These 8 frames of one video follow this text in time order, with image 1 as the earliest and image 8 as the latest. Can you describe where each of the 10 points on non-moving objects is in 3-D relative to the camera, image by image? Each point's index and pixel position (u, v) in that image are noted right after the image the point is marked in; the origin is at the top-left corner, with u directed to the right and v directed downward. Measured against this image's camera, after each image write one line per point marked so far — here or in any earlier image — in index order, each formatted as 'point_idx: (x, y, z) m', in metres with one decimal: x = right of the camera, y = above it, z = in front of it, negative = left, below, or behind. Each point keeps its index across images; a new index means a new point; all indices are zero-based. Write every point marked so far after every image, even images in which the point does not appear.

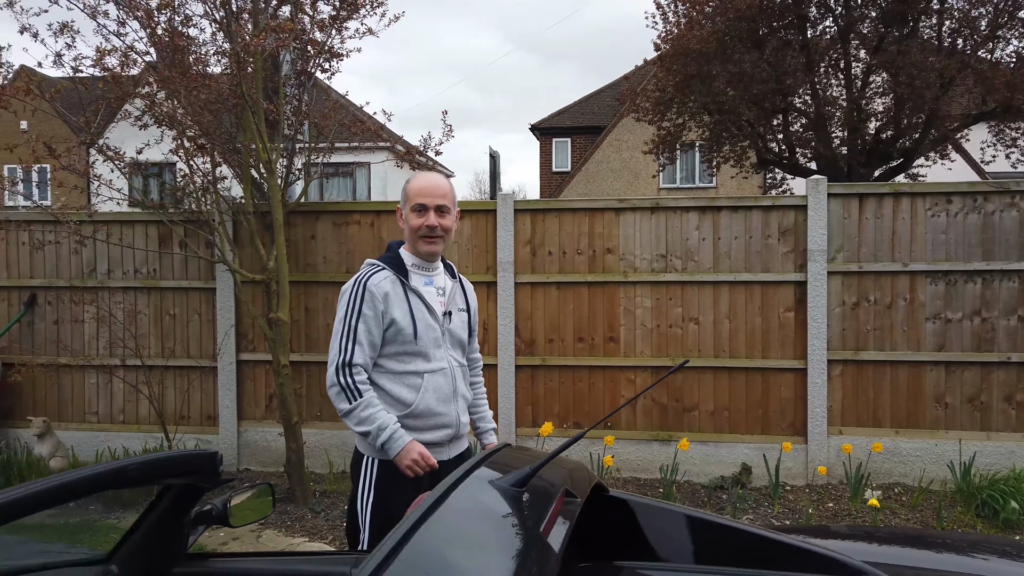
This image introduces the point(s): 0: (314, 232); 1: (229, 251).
0: (-1.4, +0.4, +5.6) m
1: (-2.0, +0.3, +5.6) m
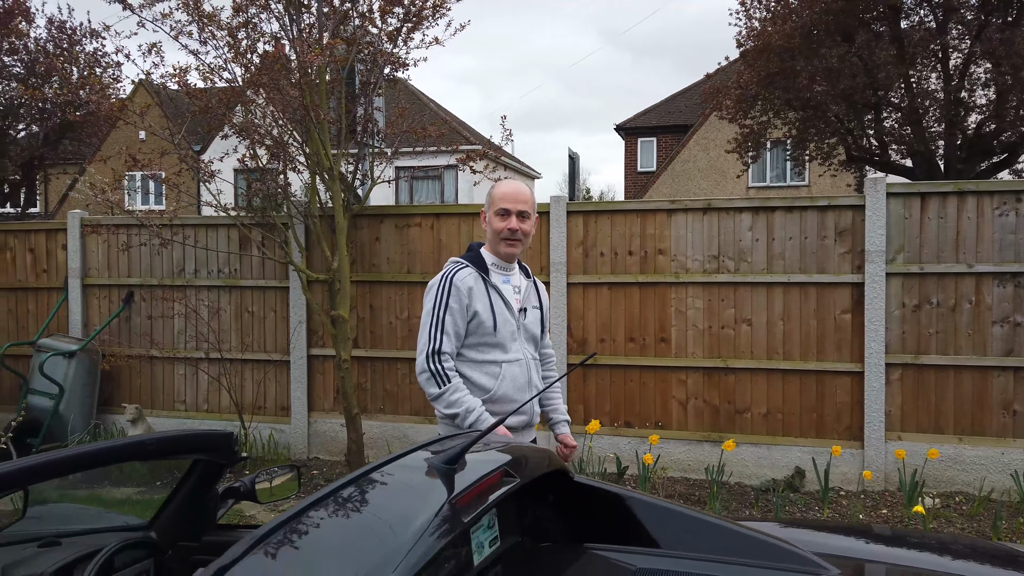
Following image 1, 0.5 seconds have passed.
0: (-1.0, +0.4, +5.9) m
1: (-1.6, +0.3, +6.0) m
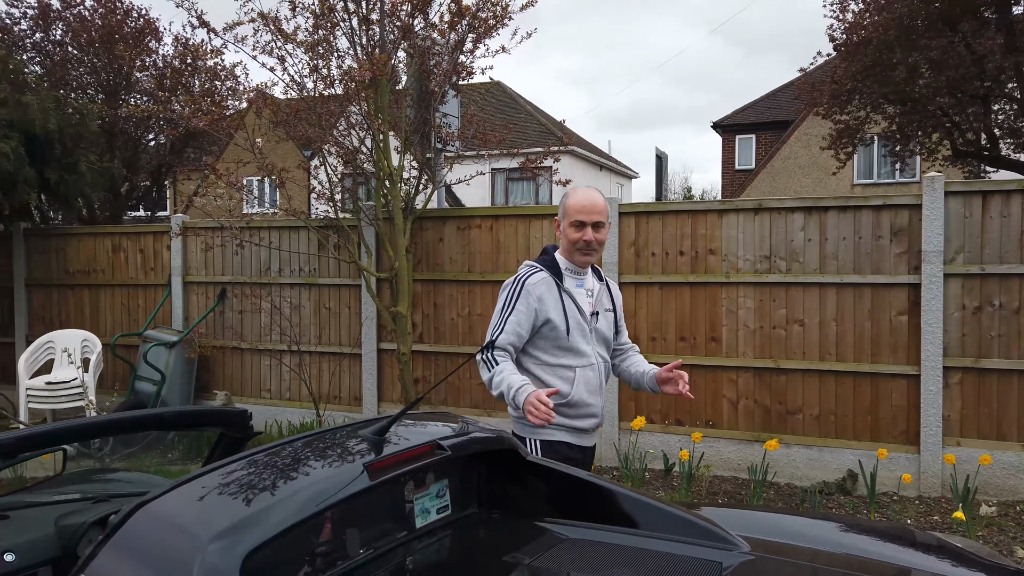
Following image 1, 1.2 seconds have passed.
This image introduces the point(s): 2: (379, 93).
0: (-0.6, +0.4, +6.3) m
1: (-1.2, +0.3, +6.4) m
2: (-1.0, +1.5, +5.8) m
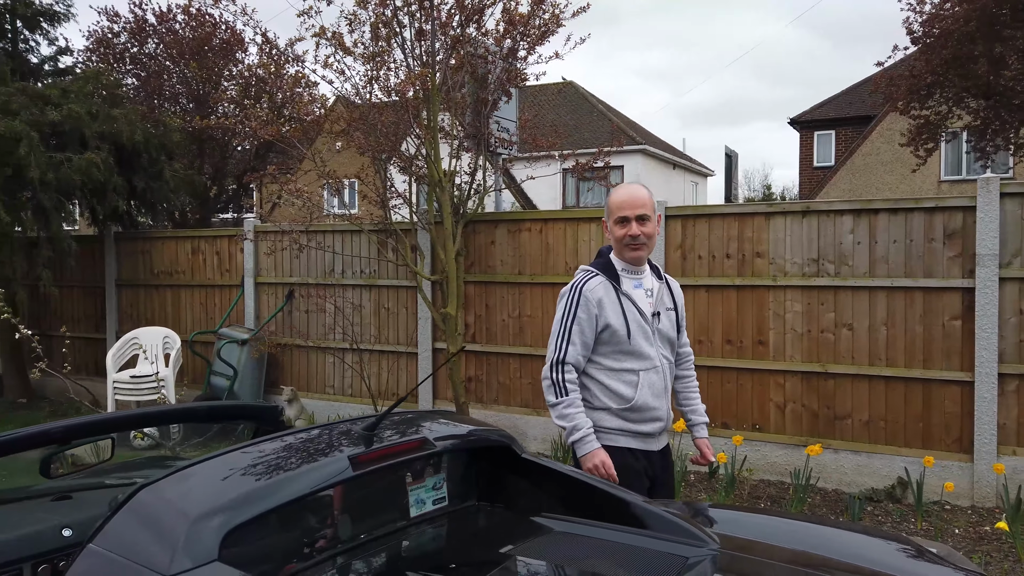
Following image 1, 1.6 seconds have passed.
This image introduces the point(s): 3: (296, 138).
0: (-0.1, +0.4, +6.4) m
1: (-0.7, +0.3, +6.6) m
2: (-0.7, +1.5, +6.1) m
3: (-1.8, +1.3, +6.6) m
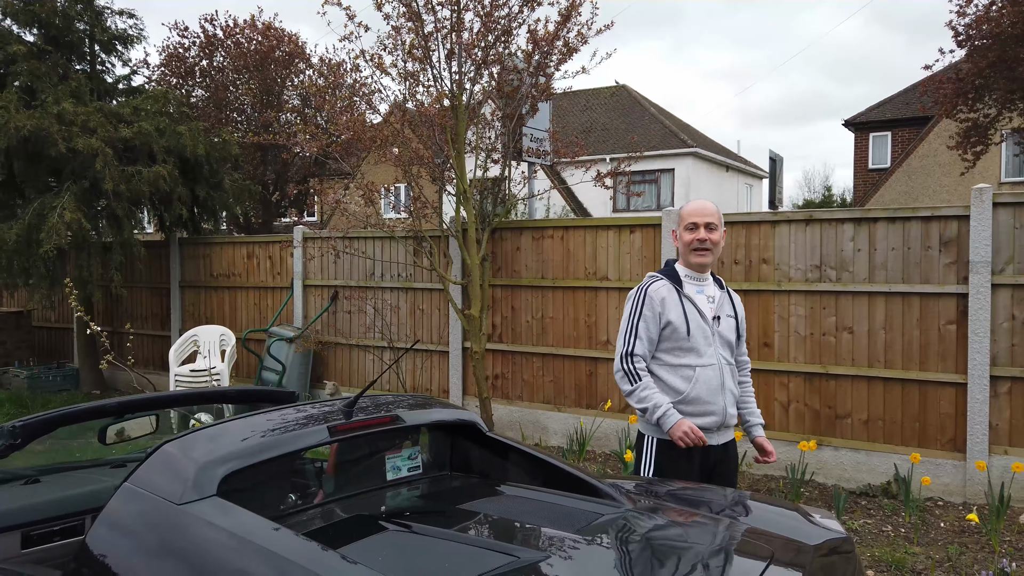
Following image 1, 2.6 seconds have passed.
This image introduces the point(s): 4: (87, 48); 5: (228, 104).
0: (+0.1, +0.4, +6.9) m
1: (-0.5, +0.2, +7.1) m
2: (-0.5, +1.4, +6.5) m
3: (-1.6, +1.2, +7.1) m
4: (-5.2, +2.9, +9.4) m
5: (-5.9, +3.9, +16.3) m
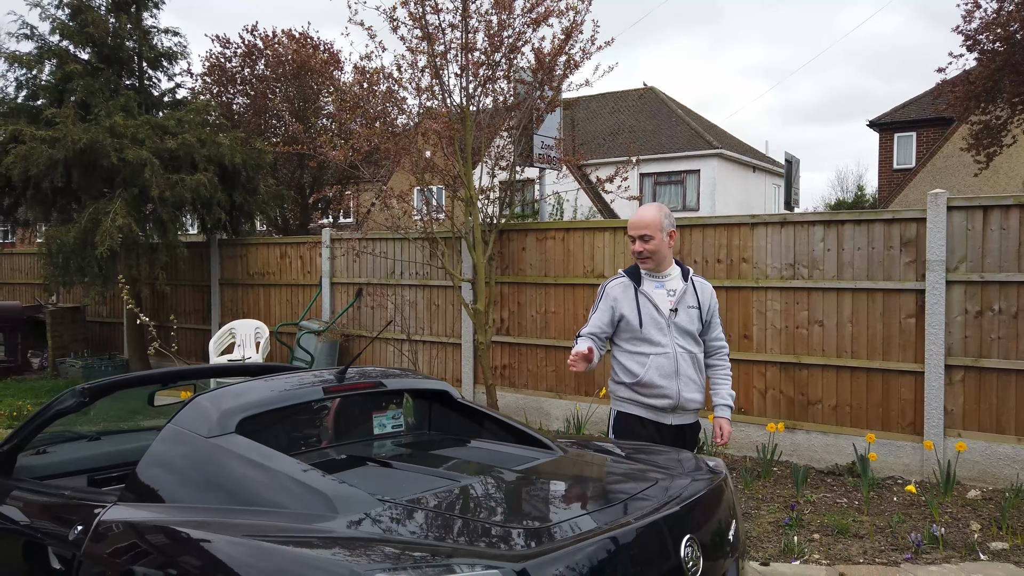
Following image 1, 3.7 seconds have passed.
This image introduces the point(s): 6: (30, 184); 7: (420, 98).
0: (+0.1, +0.4, +7.5) m
1: (-0.4, +0.3, +7.7) m
2: (-0.4, +1.5, +7.2) m
3: (-1.5, +1.3, +7.8) m
4: (-5.0, +2.9, +10.3) m
5: (-5.4, +3.9, +17.2) m
6: (-5.8, +1.2, +9.3) m
7: (-0.8, +1.8, +7.3) m
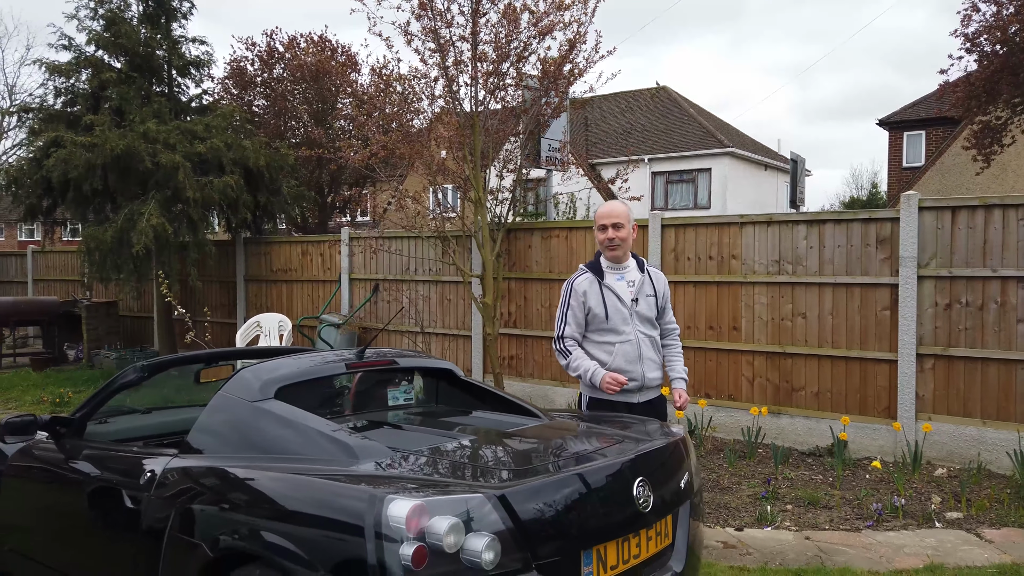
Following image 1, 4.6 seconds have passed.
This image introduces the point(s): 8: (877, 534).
0: (+0.2, +0.5, +7.9) m
1: (-0.4, +0.3, +8.2) m
2: (-0.4, +1.5, +7.7) m
3: (-1.5, +1.3, +8.3) m
4: (-4.8, +3.0, +10.9) m
5: (-5.2, +4.0, +17.7) m
6: (-5.7, +1.3, +9.9) m
7: (-0.8, +1.8, +7.8) m
8: (+2.1, -1.4, +4.5) m
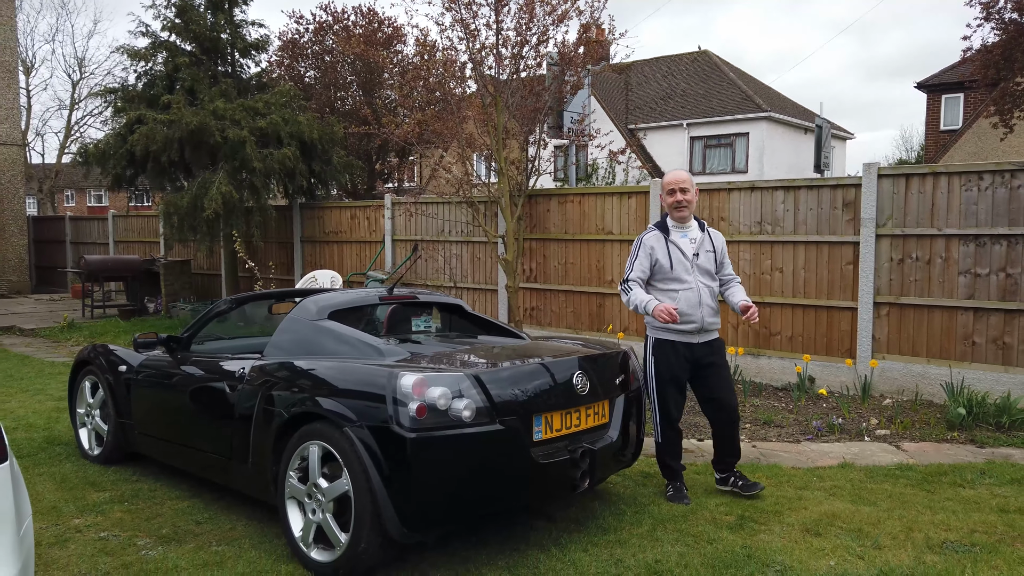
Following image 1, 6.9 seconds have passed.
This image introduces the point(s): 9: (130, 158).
0: (+0.4, +0.9, +9.0) m
1: (-0.1, +0.8, +9.3) m
2: (-0.1, +2.0, +8.7) m
3: (-1.2, +1.8, +9.4) m
4: (-4.4, +3.6, +12.1) m
5: (-4.3, +4.9, +18.9) m
6: (-5.3, +1.9, +11.3) m
7: (-0.5, +2.3, +8.9) m
8: (+2.1, -1.1, +5.5) m
9: (-5.7, +1.9, +11.5) m
